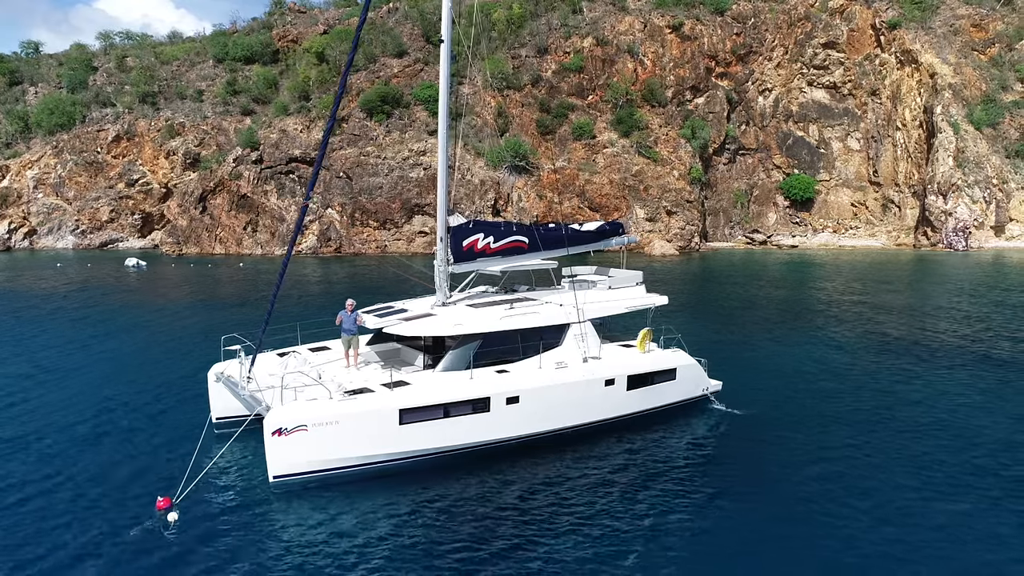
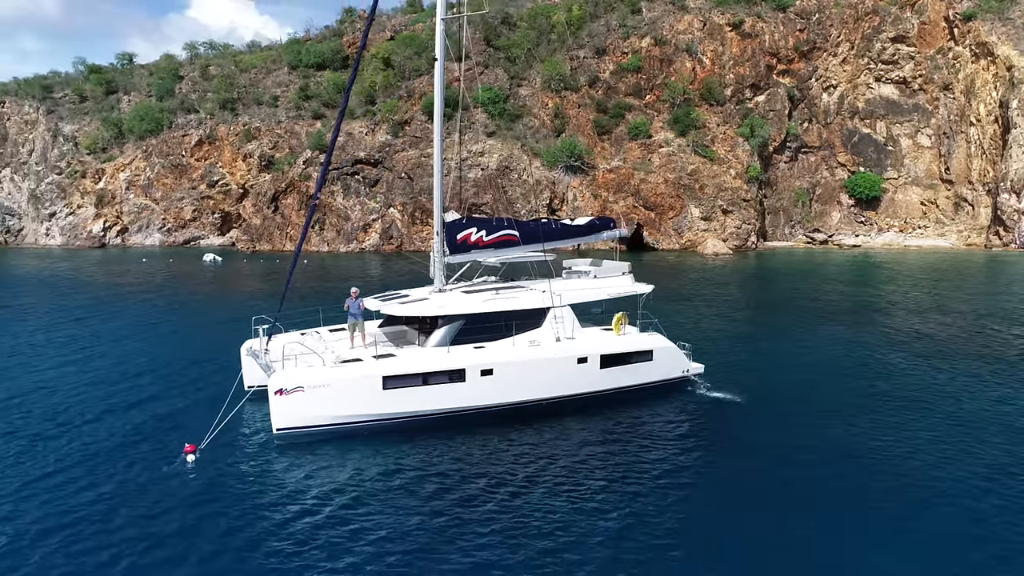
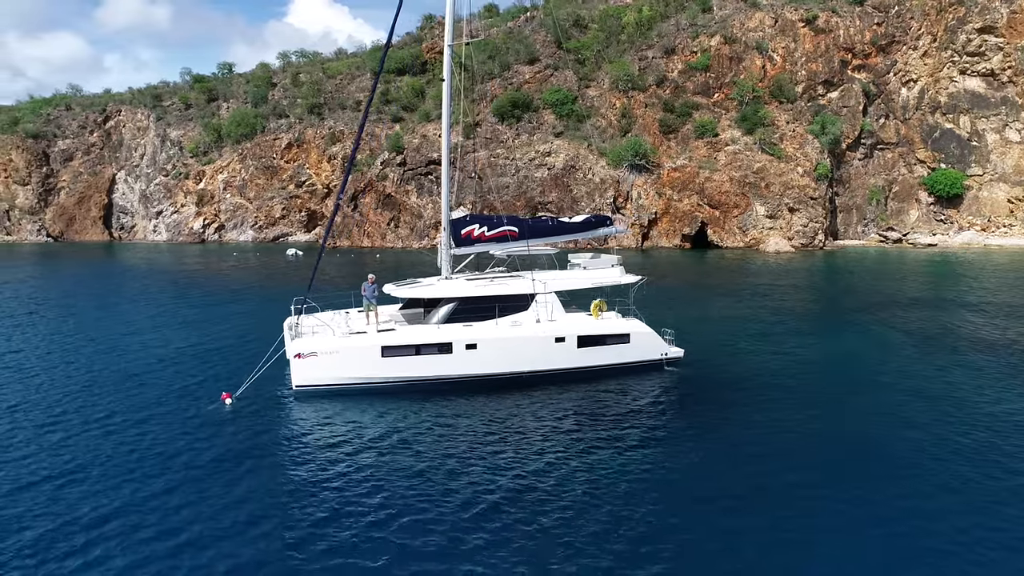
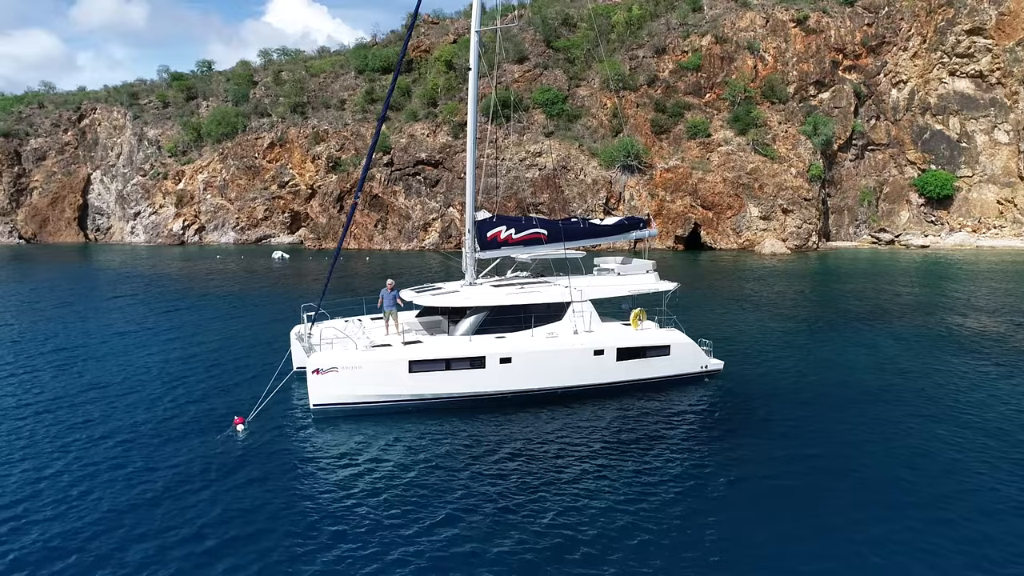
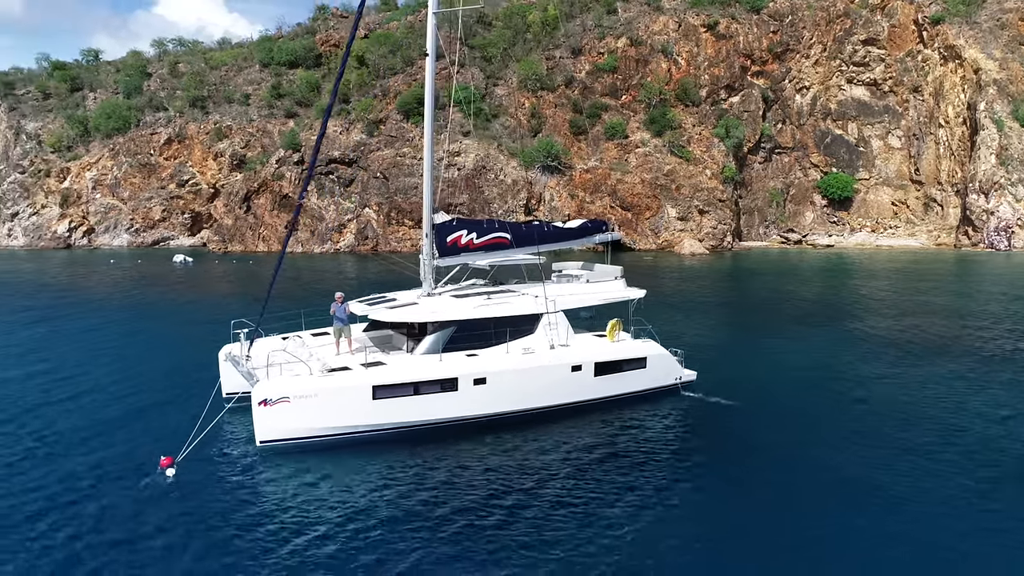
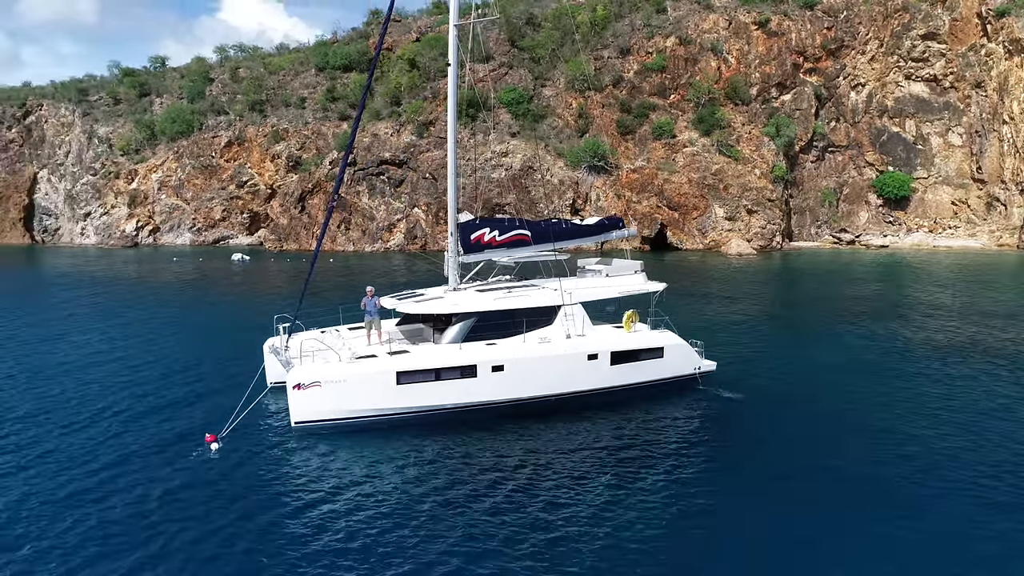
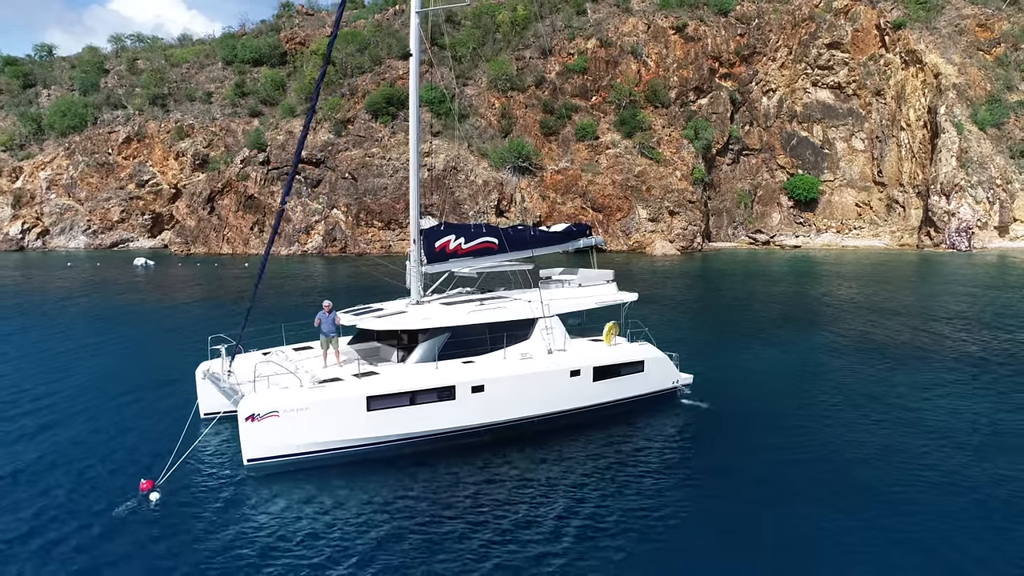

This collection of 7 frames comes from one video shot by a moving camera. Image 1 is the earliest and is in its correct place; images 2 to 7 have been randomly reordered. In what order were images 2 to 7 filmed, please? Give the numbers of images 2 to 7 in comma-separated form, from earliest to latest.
7, 5, 2, 6, 4, 3
